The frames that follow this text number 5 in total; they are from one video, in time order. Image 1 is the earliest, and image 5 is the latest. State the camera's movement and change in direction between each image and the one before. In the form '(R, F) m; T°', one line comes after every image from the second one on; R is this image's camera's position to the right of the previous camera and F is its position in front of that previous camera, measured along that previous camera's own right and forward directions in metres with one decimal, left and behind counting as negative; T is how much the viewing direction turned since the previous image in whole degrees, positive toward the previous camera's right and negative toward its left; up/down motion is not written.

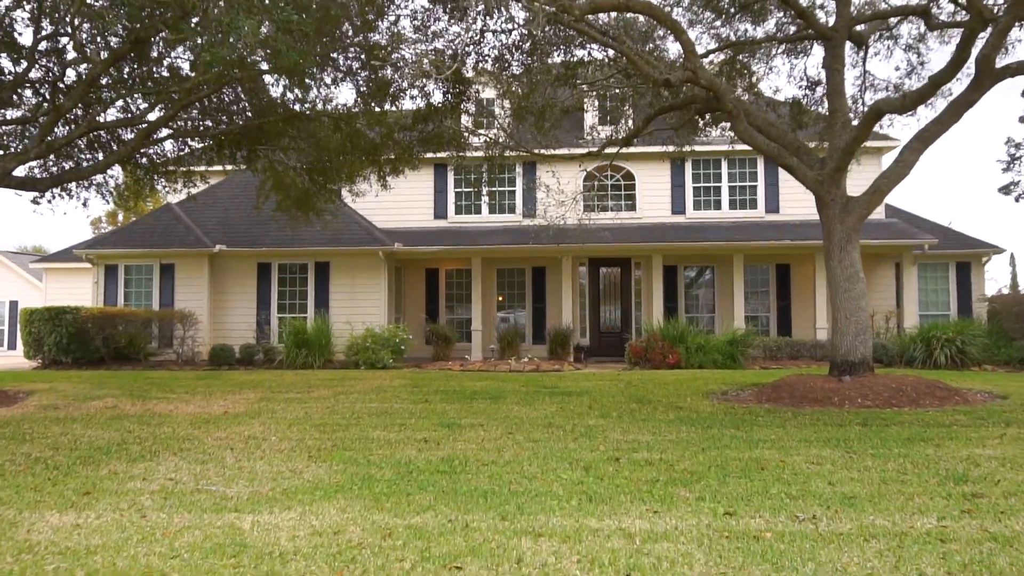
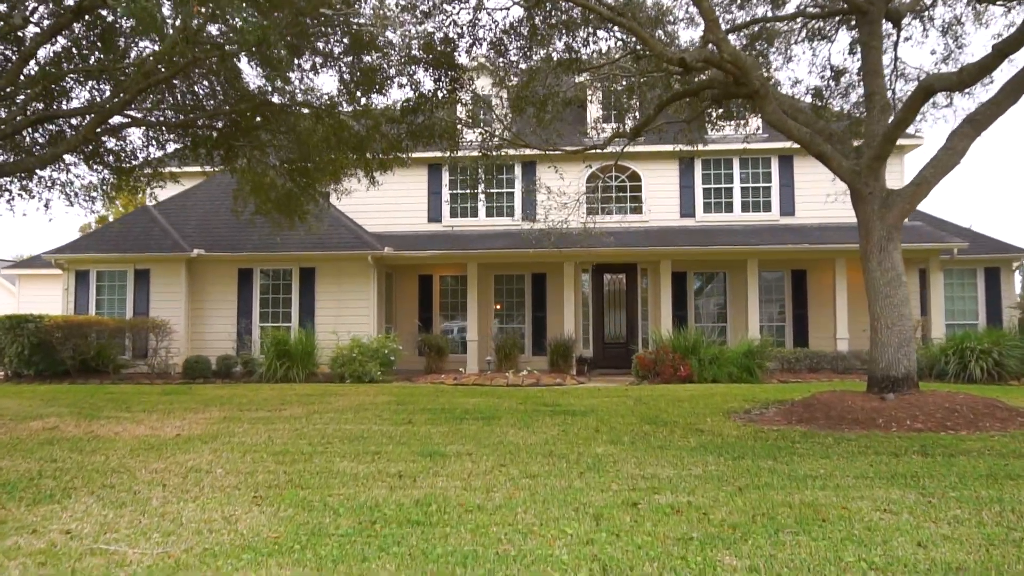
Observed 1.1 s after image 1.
(+0.1, +1.0) m; 0°
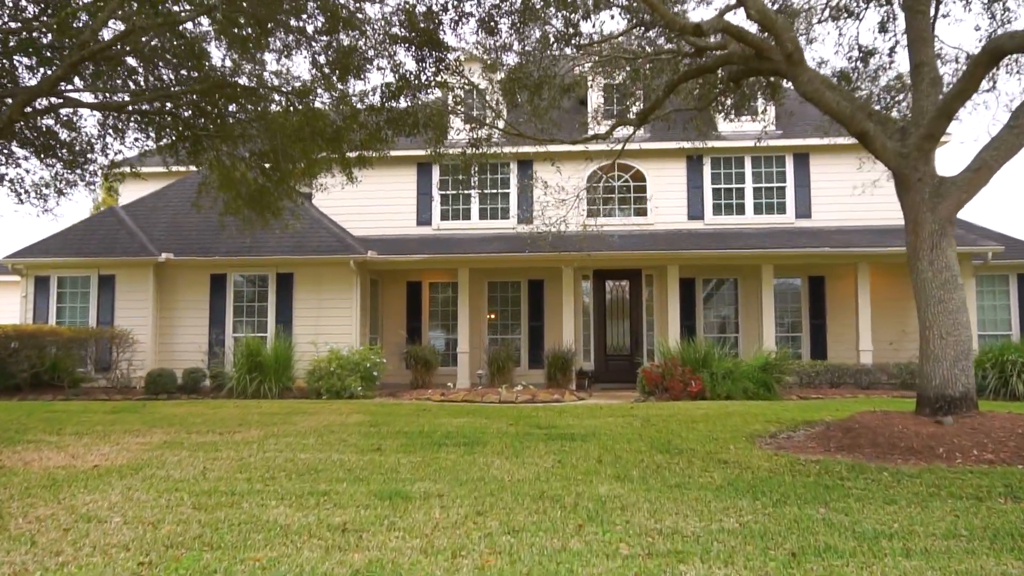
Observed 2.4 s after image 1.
(+0.1, +1.2) m; 0°
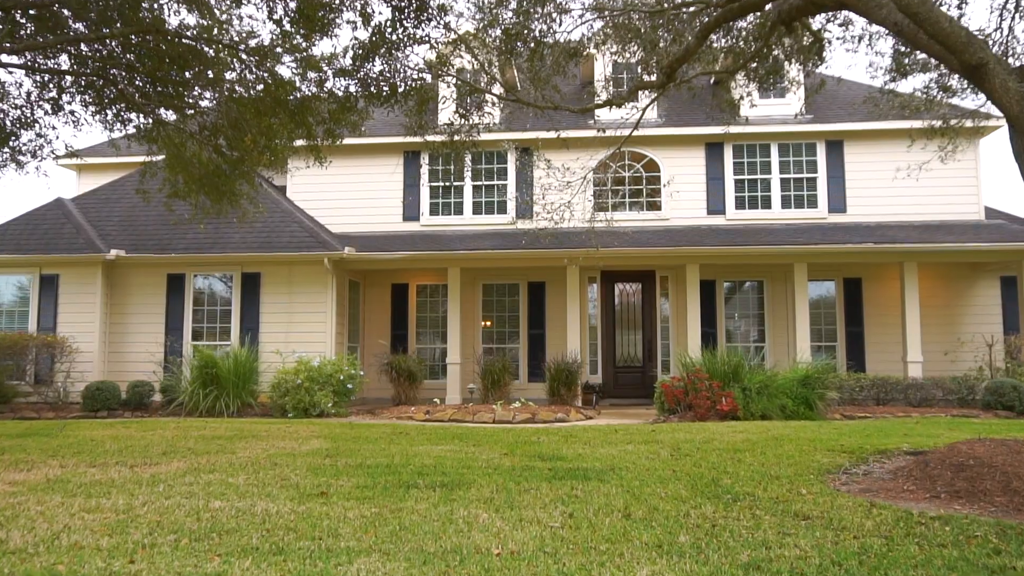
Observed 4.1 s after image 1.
(0.0, +1.7) m; 0°
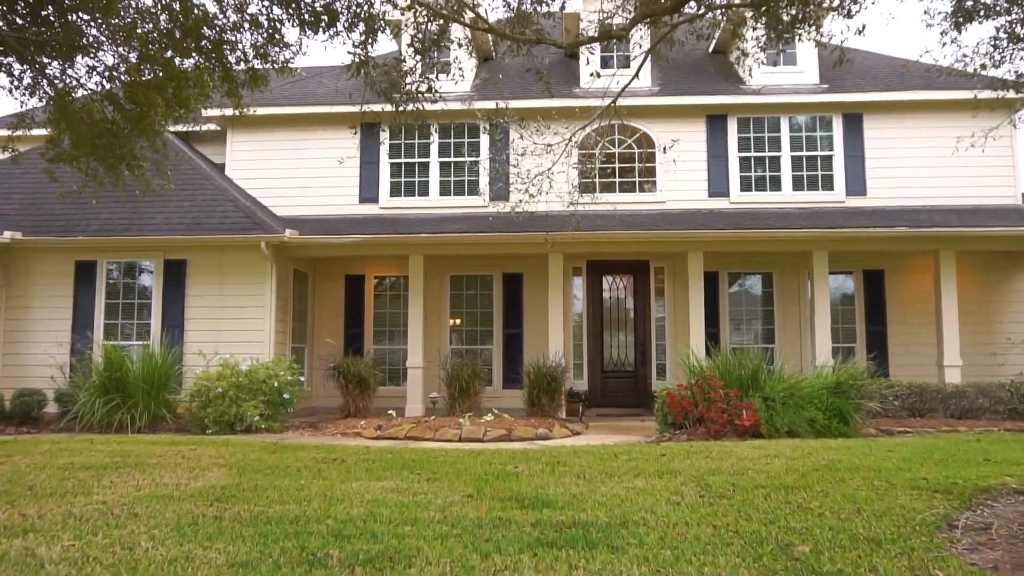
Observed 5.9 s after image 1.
(0.0, +1.8) m; +2°
